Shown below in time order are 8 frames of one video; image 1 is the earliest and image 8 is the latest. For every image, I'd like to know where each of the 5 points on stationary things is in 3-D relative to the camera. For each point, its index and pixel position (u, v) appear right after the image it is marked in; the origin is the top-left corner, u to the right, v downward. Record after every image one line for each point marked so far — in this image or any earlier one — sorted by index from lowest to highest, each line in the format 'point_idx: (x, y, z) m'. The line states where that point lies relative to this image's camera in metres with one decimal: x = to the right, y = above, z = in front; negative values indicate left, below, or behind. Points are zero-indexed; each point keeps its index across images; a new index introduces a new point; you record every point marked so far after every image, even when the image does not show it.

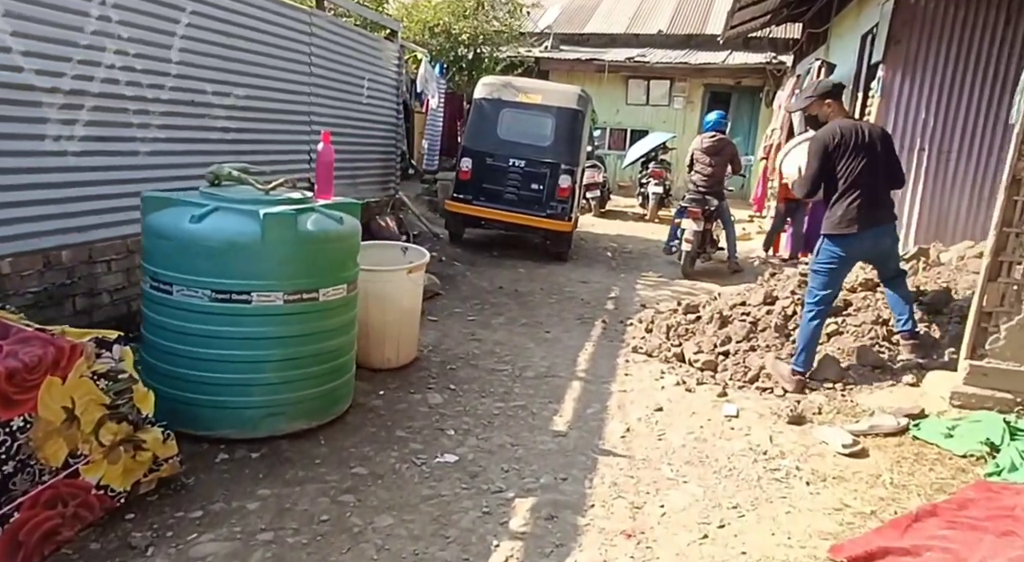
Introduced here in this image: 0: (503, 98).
0: (-0.1, +2.2, +9.2) m
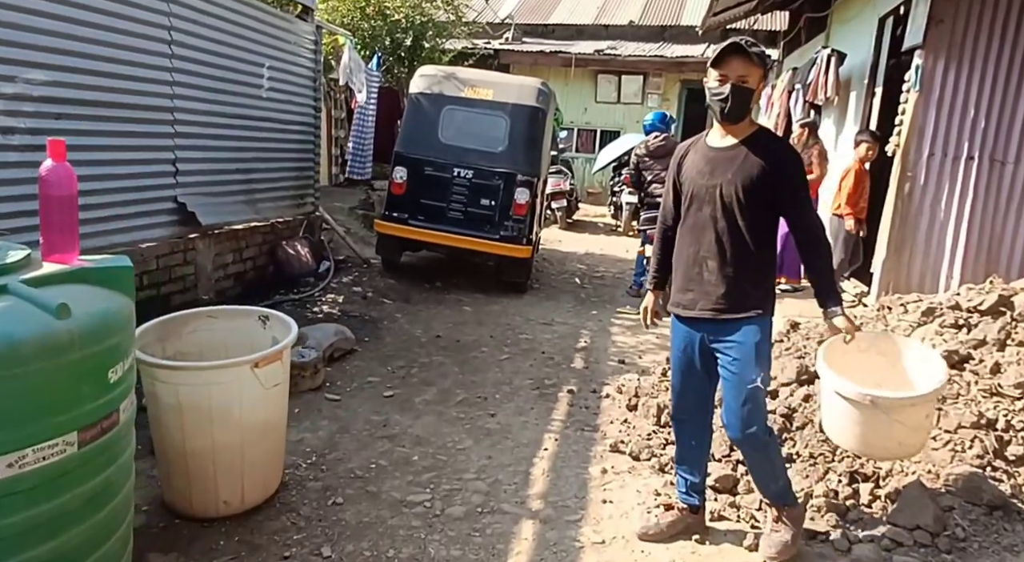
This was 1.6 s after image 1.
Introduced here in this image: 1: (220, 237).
0: (-0.7, +1.8, +7.4) m
1: (-2.3, +0.3, +6.0) m
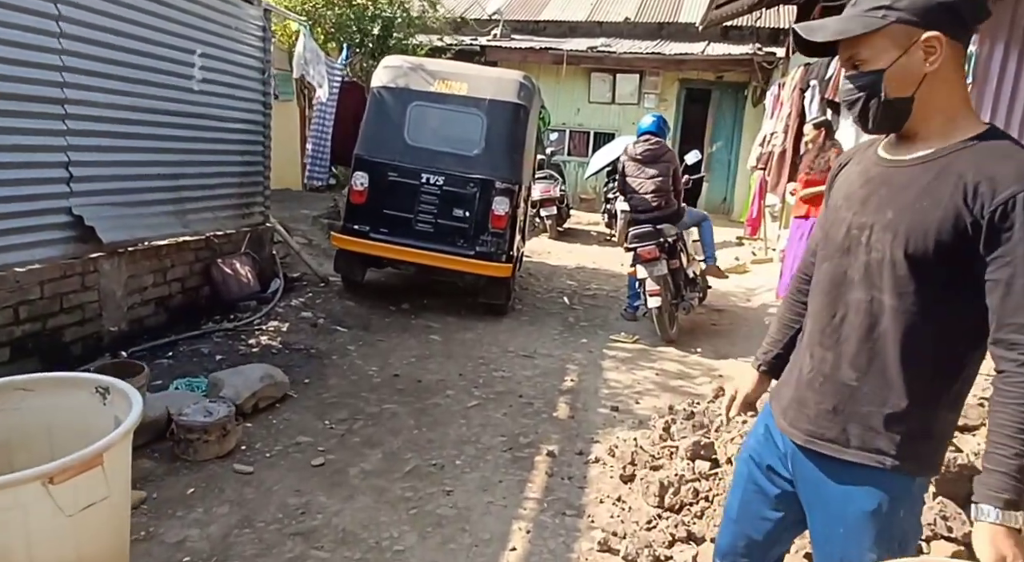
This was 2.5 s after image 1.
0: (-0.8, +1.6, +6.5) m
1: (-2.4, +0.2, +5.0) m
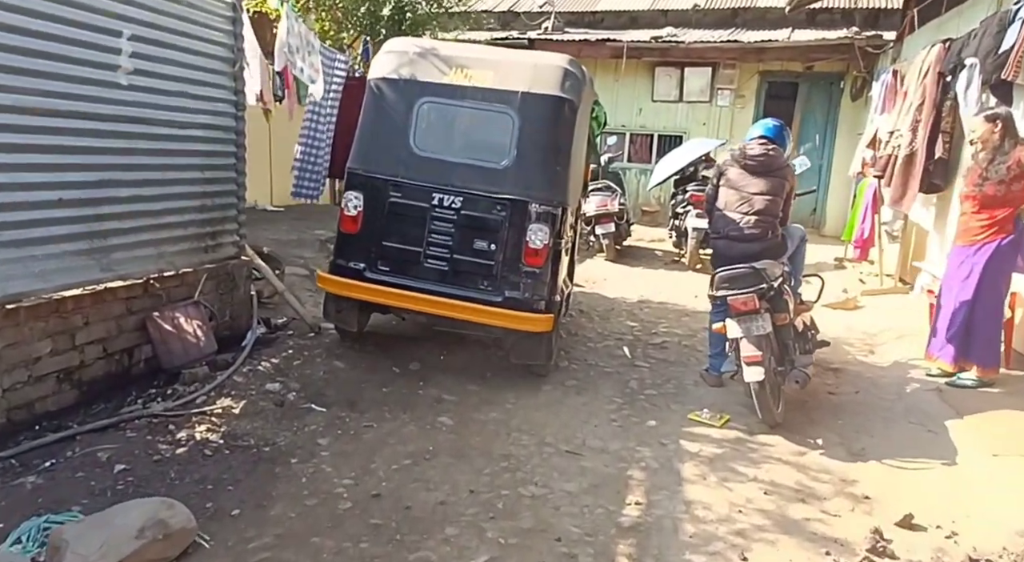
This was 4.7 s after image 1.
0: (-0.6, +1.3, +4.9) m
1: (-2.3, -0.2, +3.6) m
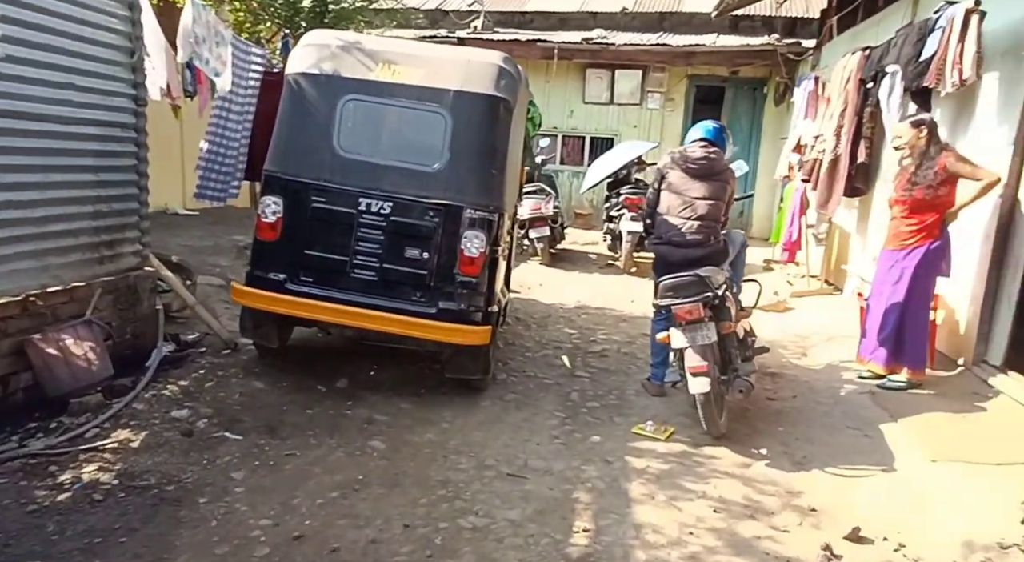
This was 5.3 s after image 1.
0: (-1.0, +1.2, +4.6) m
1: (-2.6, -0.2, +3.1) m
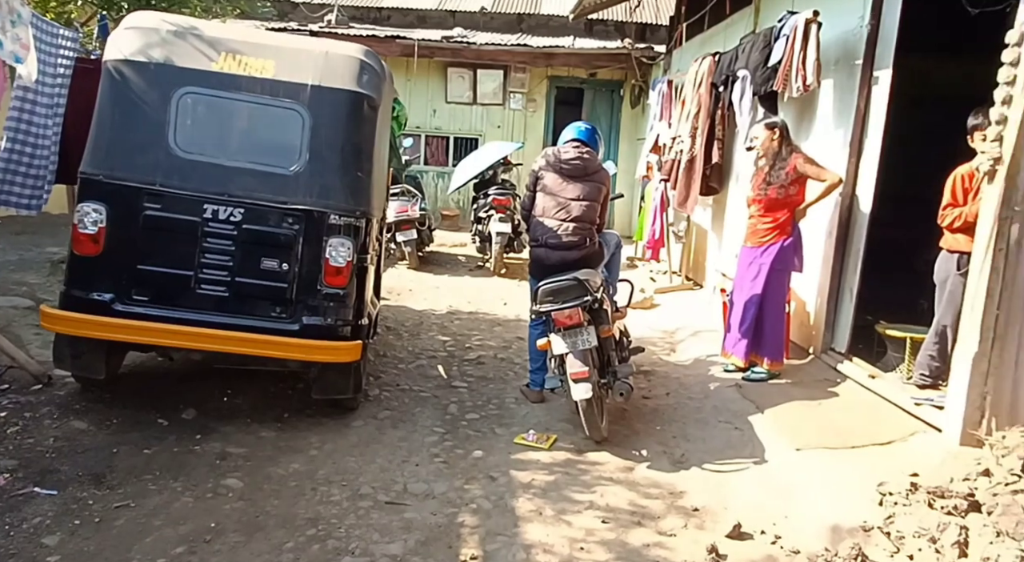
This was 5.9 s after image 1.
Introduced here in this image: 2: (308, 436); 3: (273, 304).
0: (-1.7, +1.1, +4.1) m
1: (-3.0, -0.4, +2.4) m
2: (-1.0, -0.8, +4.1) m
3: (-1.2, -0.1, +4.0) m
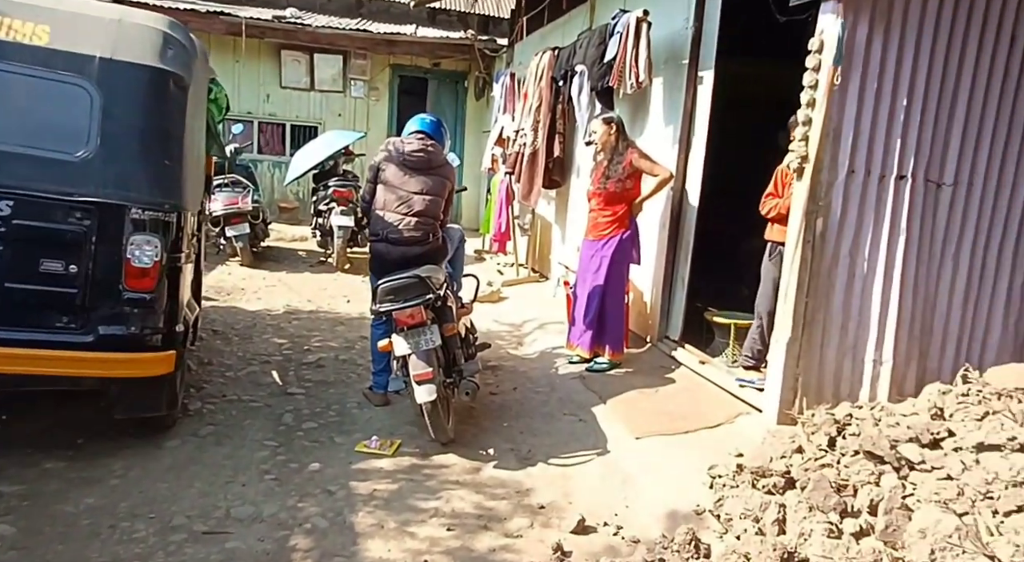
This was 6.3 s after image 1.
0: (-2.5, +1.1, +3.5) m
1: (-3.4, -0.4, +1.6) m
2: (-1.8, -0.8, +3.6) m
3: (-2.0, -0.1, +3.5) m
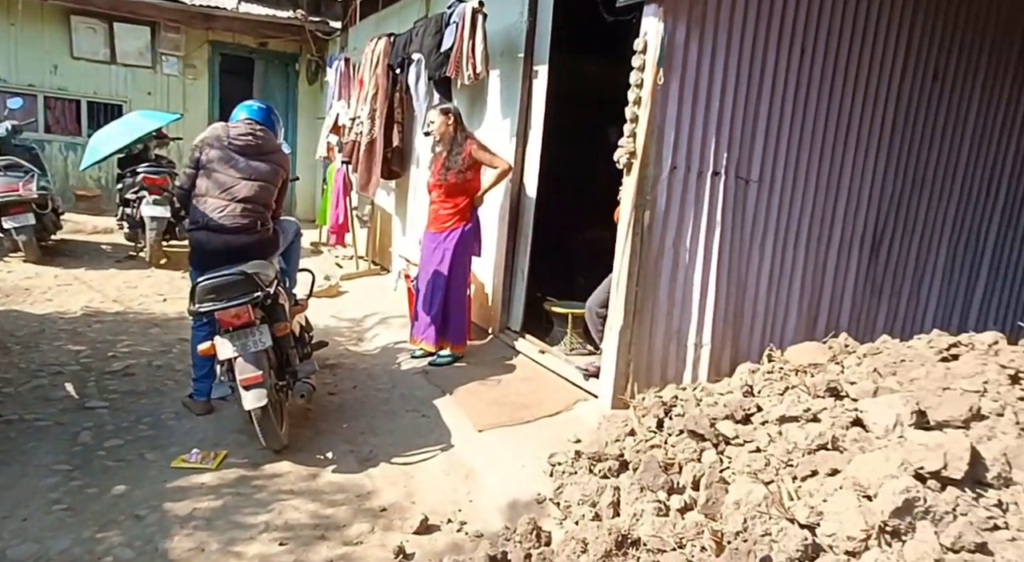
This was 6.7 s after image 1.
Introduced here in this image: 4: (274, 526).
0: (-3.2, +1.1, +2.8) m
1: (-3.6, -0.5, +0.7) m
2: (-2.5, -0.8, +3.0) m
3: (-2.7, -0.1, +2.9) m
4: (-1.0, -1.0, +3.2) m
